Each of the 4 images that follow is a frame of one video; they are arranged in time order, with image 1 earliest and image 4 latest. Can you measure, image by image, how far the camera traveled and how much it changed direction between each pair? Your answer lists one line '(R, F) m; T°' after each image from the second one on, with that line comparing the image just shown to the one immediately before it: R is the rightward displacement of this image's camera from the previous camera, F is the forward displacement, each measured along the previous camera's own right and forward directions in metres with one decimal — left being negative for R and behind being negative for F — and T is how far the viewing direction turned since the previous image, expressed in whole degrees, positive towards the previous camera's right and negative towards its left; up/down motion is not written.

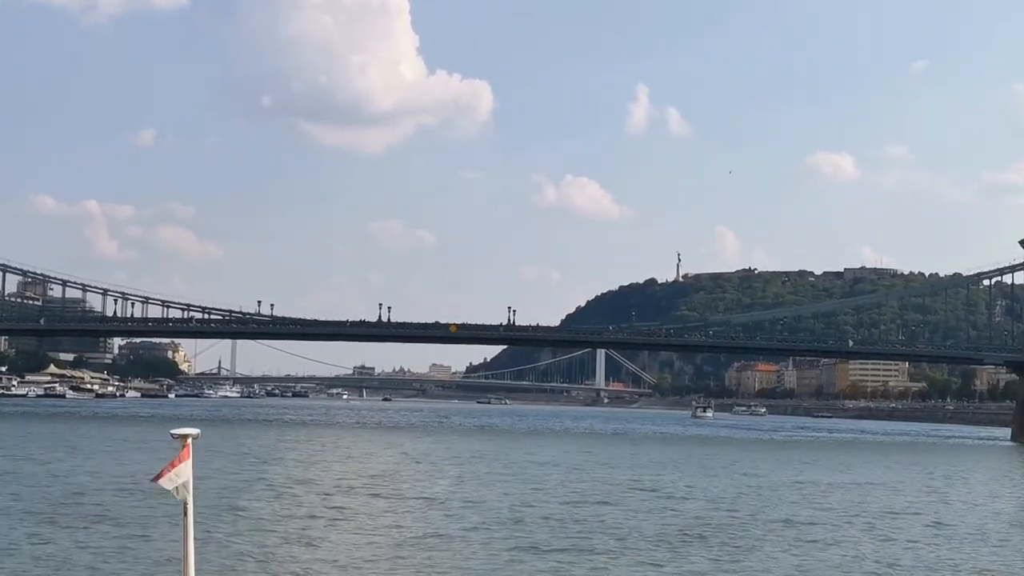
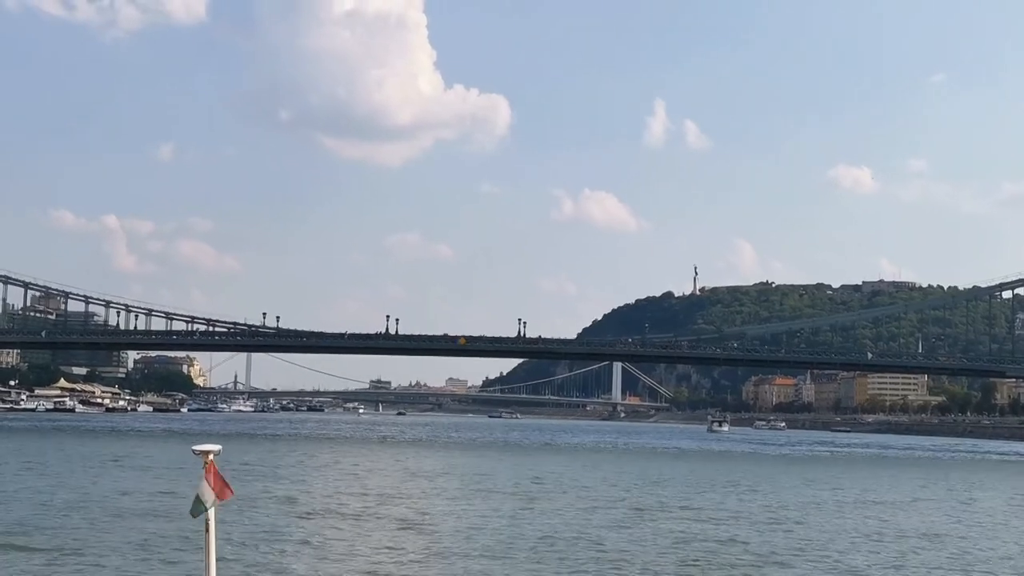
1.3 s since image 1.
(+0.1, +0.6) m; -1°
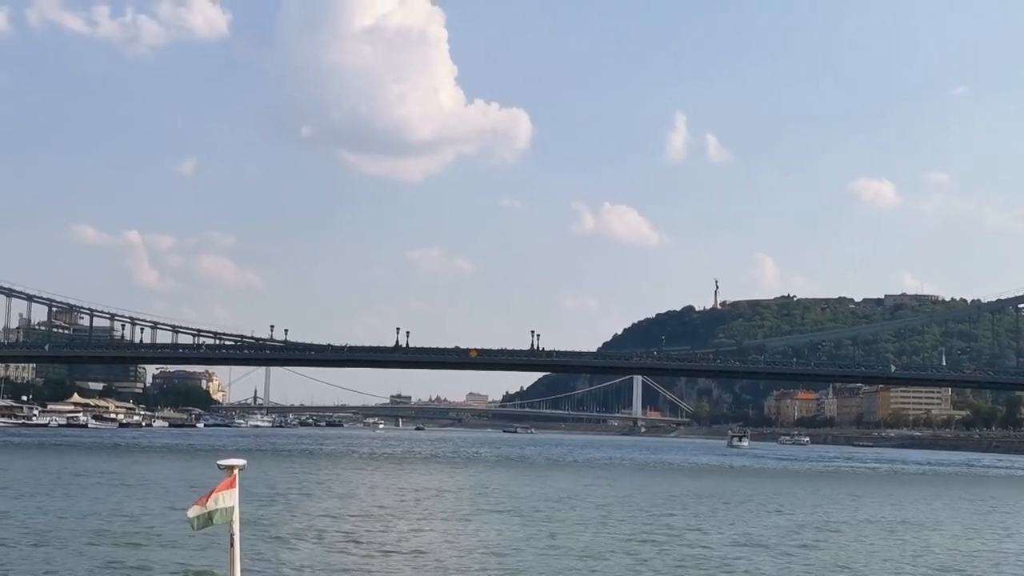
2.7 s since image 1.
(+0.1, +0.7) m; -1°
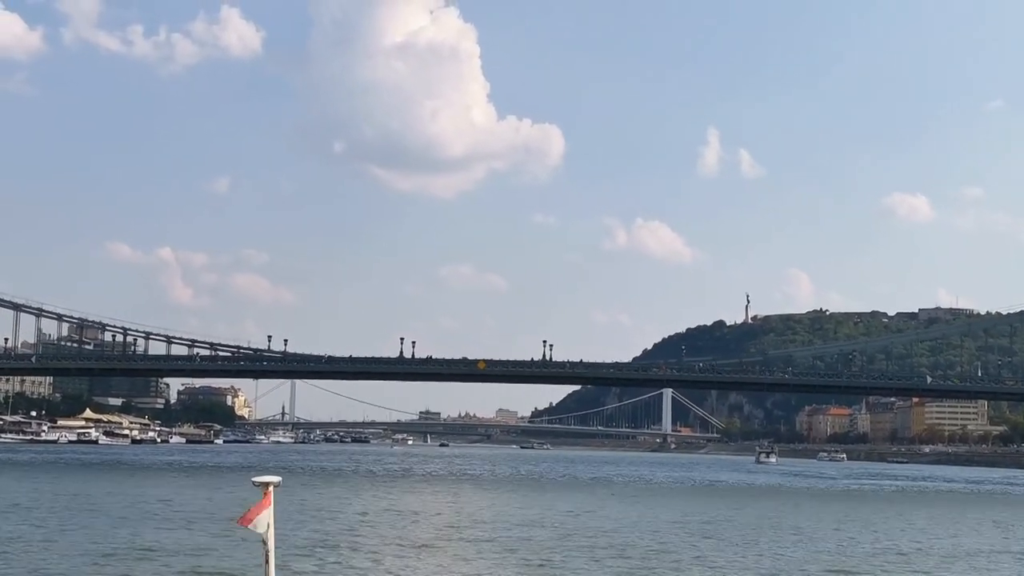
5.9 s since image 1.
(+0.3, +1.6) m; -1°
